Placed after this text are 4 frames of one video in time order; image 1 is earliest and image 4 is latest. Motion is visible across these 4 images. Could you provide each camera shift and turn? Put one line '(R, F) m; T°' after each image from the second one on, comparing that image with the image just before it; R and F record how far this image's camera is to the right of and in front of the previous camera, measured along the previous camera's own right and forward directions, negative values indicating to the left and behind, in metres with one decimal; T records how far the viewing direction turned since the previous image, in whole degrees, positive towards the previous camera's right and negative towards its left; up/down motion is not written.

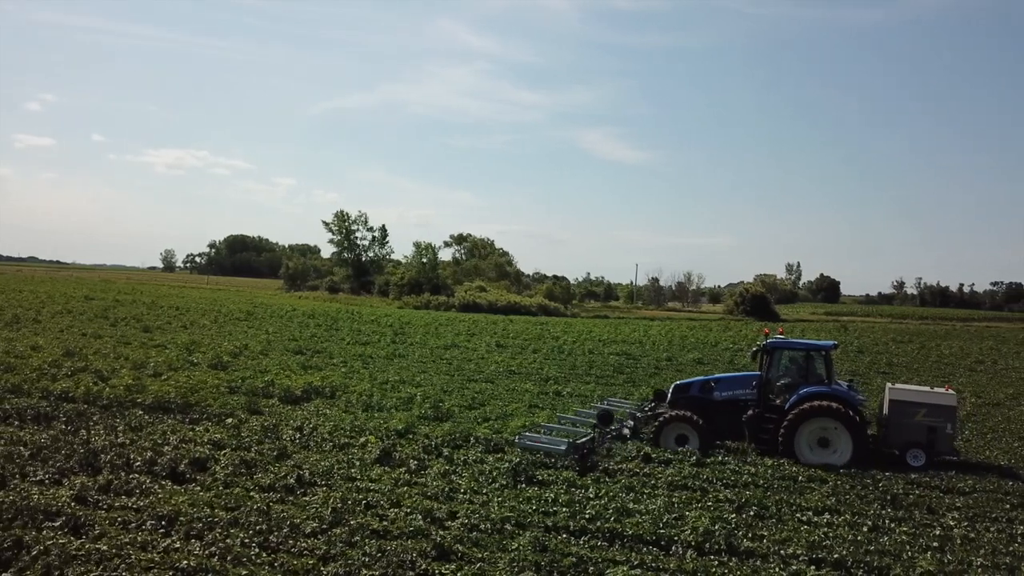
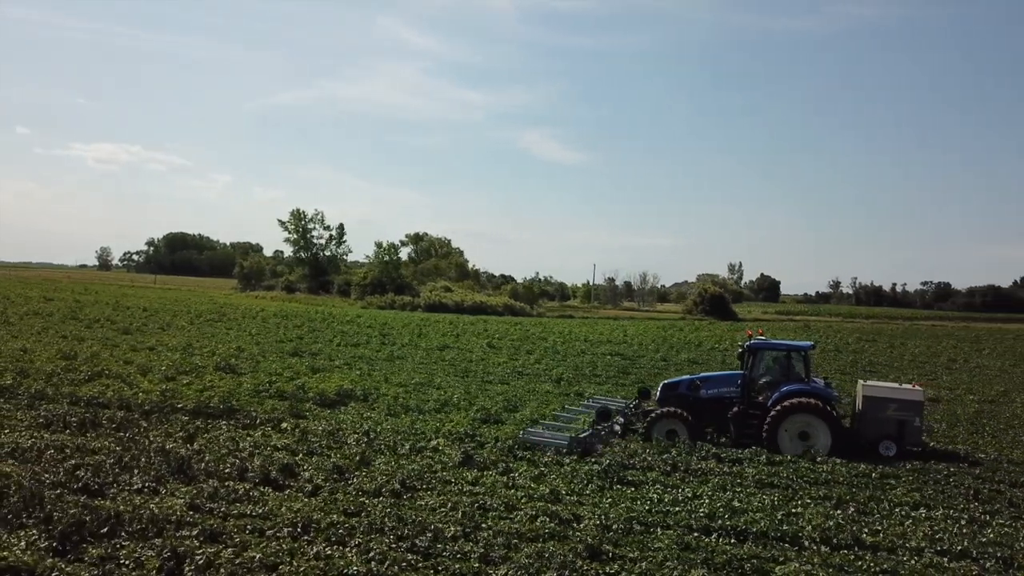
(-1.8, -0.2) m; +4°
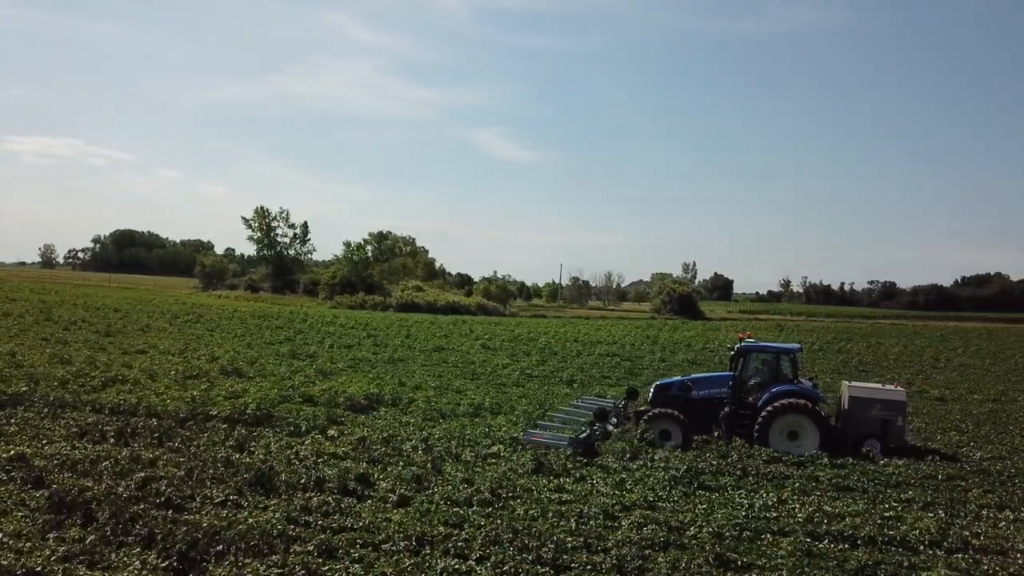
(-1.6, +0.1) m; +3°
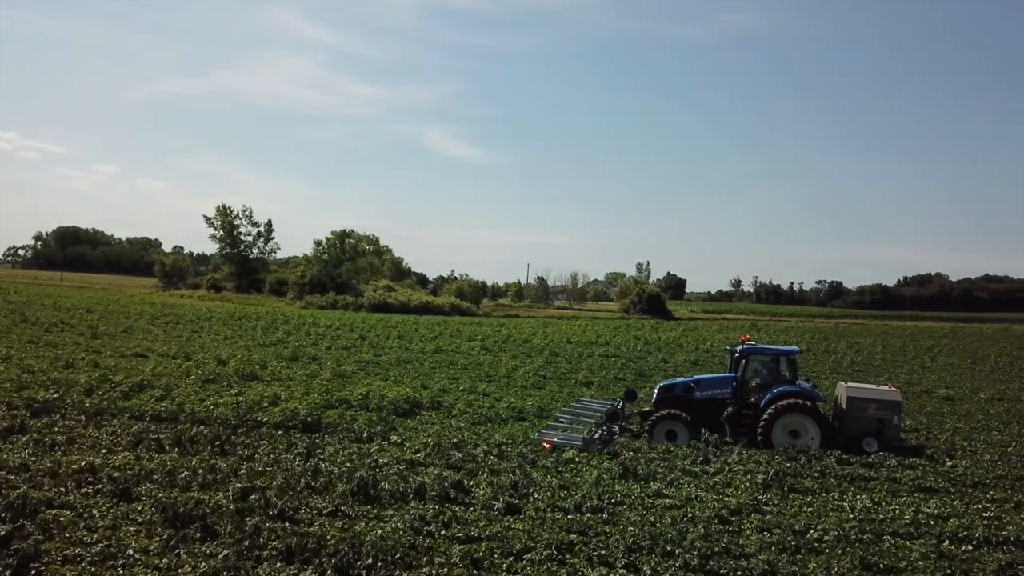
(-1.8, +0.1) m; +3°
